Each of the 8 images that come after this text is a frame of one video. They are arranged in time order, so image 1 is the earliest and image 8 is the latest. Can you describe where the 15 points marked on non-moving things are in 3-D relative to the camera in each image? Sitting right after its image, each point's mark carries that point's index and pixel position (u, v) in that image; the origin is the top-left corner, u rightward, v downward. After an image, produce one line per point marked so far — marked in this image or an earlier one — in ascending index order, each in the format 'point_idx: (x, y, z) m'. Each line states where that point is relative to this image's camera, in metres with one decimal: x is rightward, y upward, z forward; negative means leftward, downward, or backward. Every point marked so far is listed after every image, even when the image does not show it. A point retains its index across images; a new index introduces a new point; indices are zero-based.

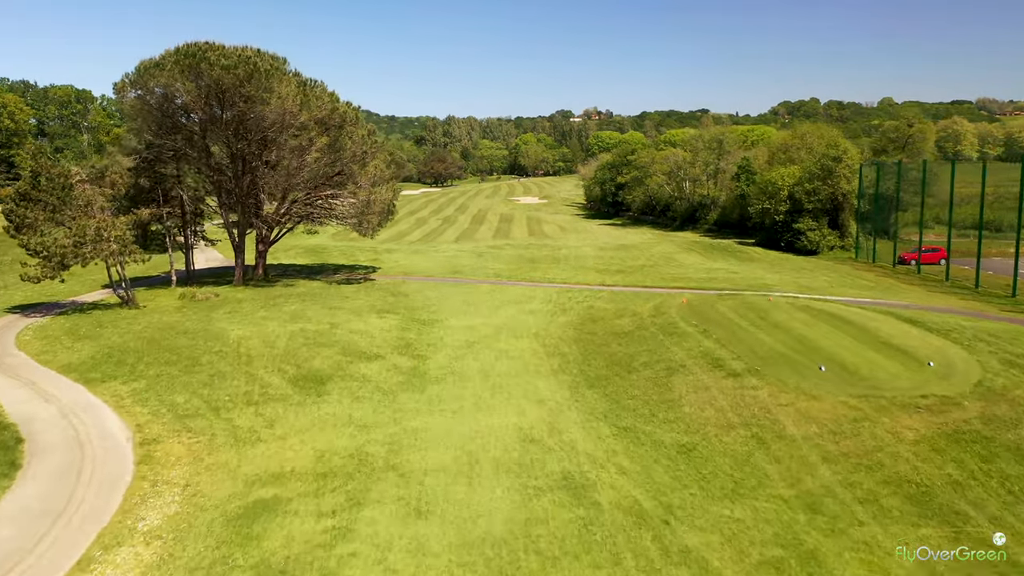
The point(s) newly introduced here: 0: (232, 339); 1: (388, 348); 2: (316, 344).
0: (-7.0, -1.3, +19.5) m
1: (-3.1, -1.5, +19.4) m
2: (-4.8, -1.4, +19.1) m
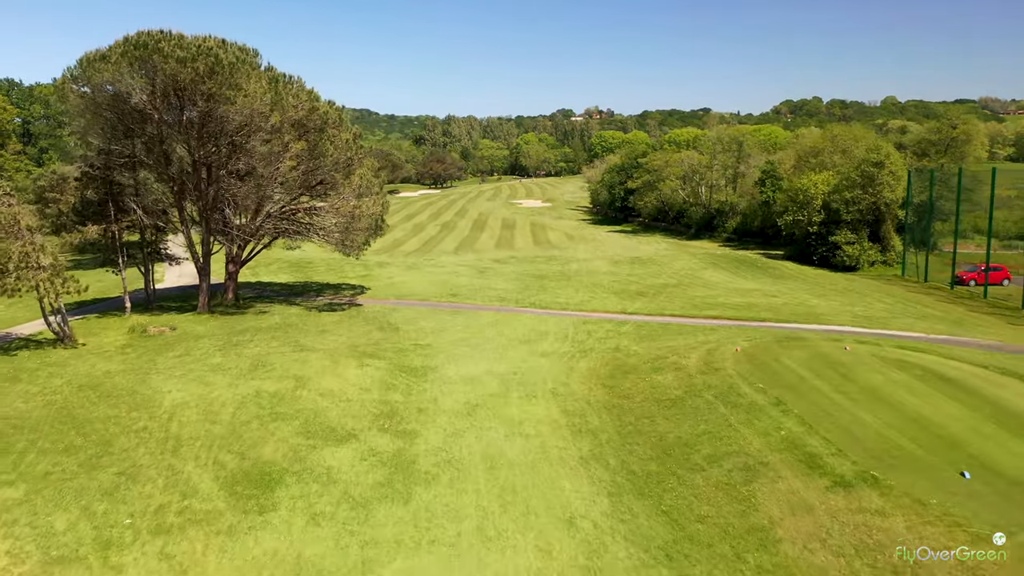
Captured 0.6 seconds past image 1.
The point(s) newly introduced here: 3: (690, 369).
0: (-6.8, -2.4, +15.1) m
1: (-2.8, -2.6, +15.0) m
2: (-4.6, -2.5, +14.7) m
3: (+3.9, -1.8, +16.9) m
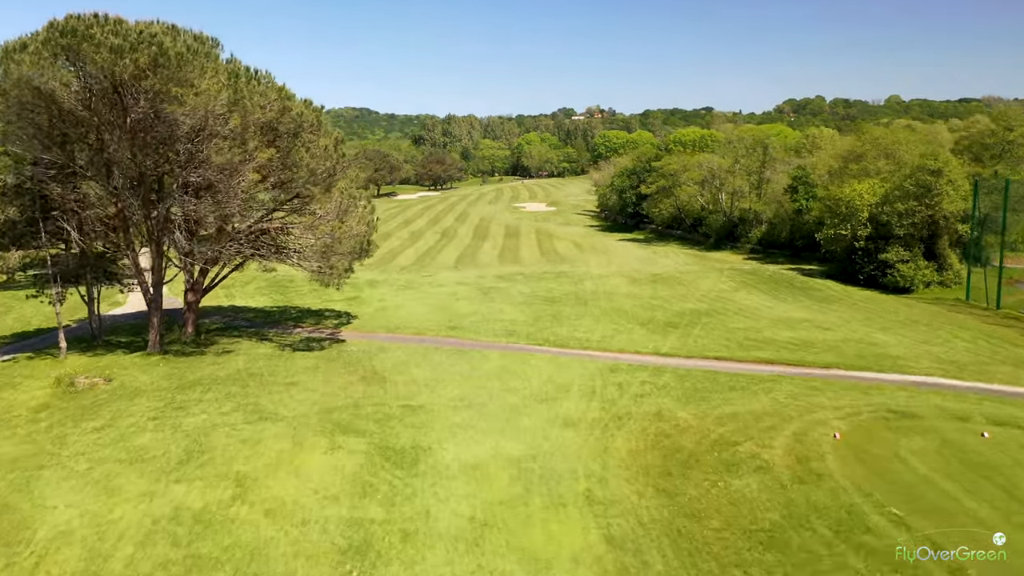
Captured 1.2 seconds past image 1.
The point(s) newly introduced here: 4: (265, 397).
0: (-6.4, -3.5, +10.4) m
1: (-2.5, -3.7, +10.3) m
2: (-4.2, -3.6, +10.1) m
3: (+4.2, -2.9, +12.3) m
4: (-6.0, -2.6, +18.7) m
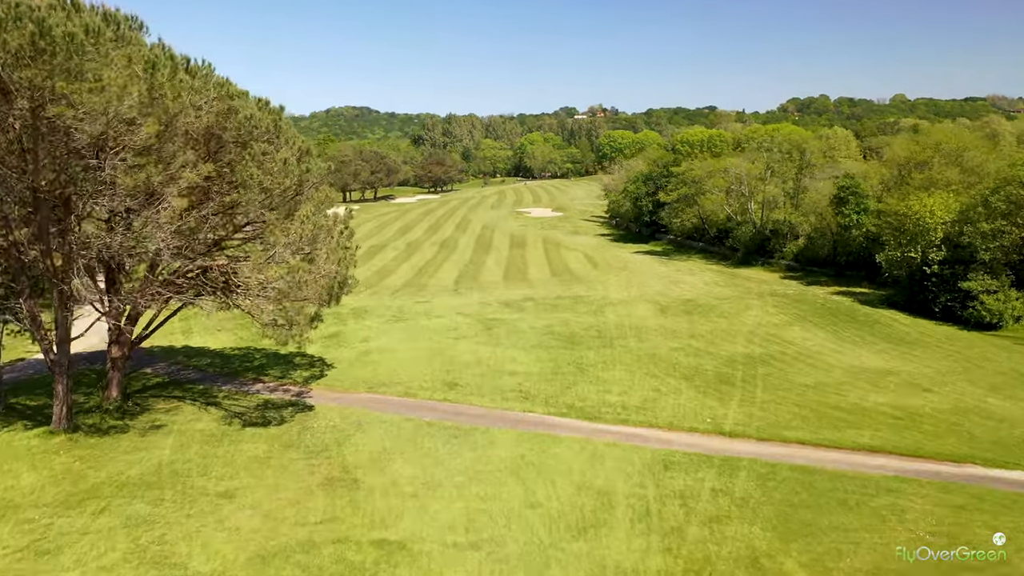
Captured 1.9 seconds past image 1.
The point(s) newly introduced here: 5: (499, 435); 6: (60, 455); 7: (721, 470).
0: (-6.1, -4.8, +4.8) m
1: (-2.1, -5.1, +4.7) m
2: (-3.9, -5.0, +4.4) m
3: (+4.6, -4.3, +6.6) m
4: (-5.6, -4.0, +13.0) m
5: (-0.3, -3.4, +18.0) m
6: (-9.8, -3.6, +16.6) m
7: (+4.2, -3.7, +15.7) m
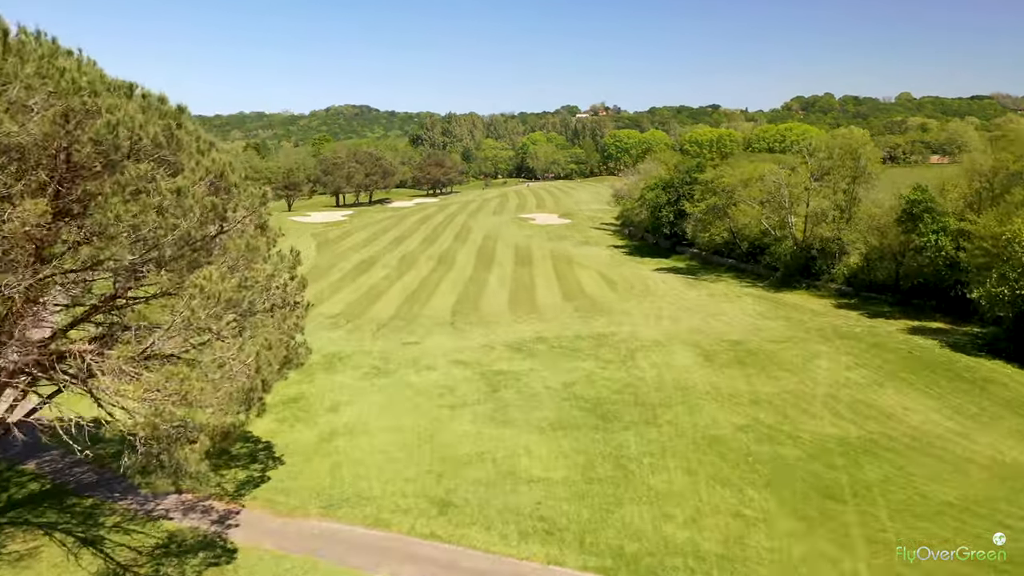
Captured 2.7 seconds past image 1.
0: (-5.8, -6.4, -1.8) m
1: (-1.8, -6.6, -1.9) m
2: (-3.5, -6.5, -2.1) m
3: (+4.9, -5.9, +0.1) m
4: (-5.3, -5.6, +6.5) m
5: (0.0, -4.9, +11.4) m
6: (-9.4, -5.1, +10.0) m
7: (+4.6, -5.2, +9.1) m
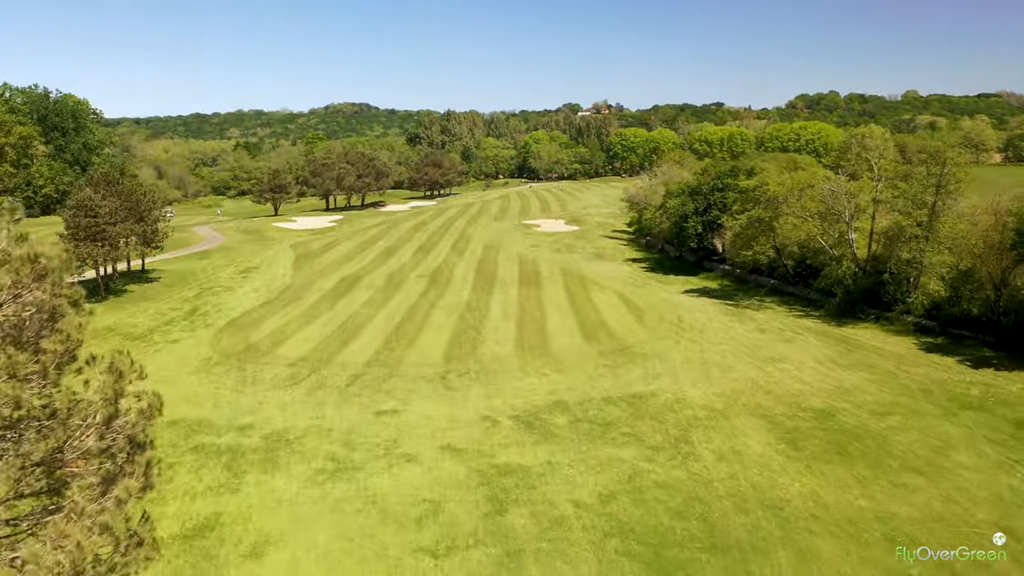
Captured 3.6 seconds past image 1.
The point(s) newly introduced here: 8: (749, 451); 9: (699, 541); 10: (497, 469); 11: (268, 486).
0: (-5.5, -8.0, -9.3) m
1: (-1.6, -8.2, -9.4) m
2: (-3.3, -8.1, -9.6) m
3: (+5.2, -7.4, -7.5) m
4: (-5.0, -7.1, -1.0) m
5: (+0.3, -6.5, +3.9) m
6: (-9.2, -6.7, +2.5) m
7: (+4.8, -6.8, +1.6) m
8: (+6.0, -4.1, +19.7) m
9: (+3.6, -4.8, +14.9) m
10: (-0.4, -4.3, +18.7) m
11: (-5.6, -4.5, +17.7) m
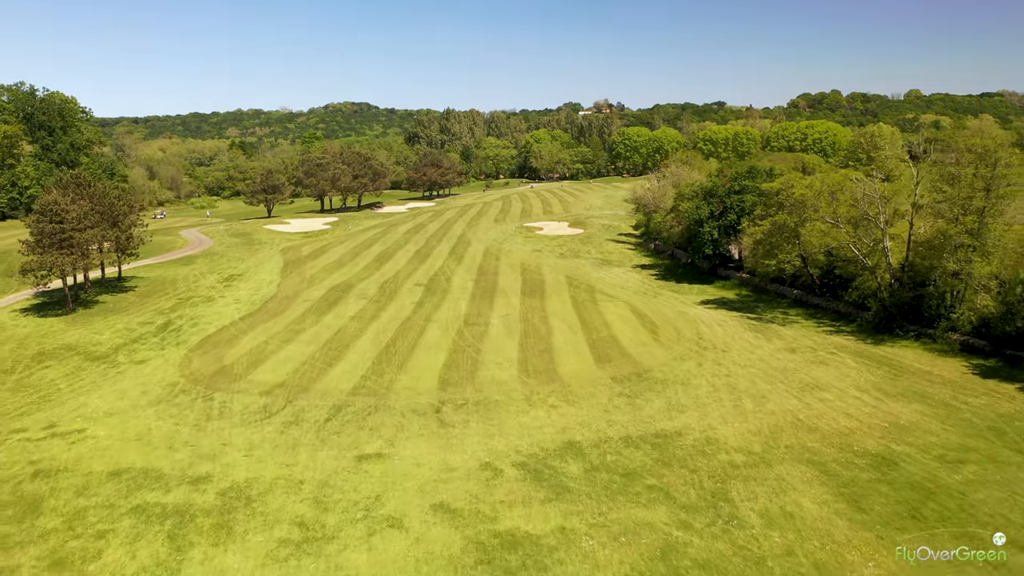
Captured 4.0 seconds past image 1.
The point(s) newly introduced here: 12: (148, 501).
0: (-5.4, -8.6, -12.6) m
1: (-1.5, -8.8, -12.8) m
2: (-3.2, -8.7, -13.0) m
3: (+5.3, -8.1, -10.8) m
4: (-4.9, -7.7, -4.4) m
5: (+0.4, -7.1, +0.5) m
6: (-9.1, -7.3, -0.8) m
7: (+4.9, -7.4, -1.8) m
8: (+6.1, -4.7, +16.3) m
9: (+3.7, -5.4, +11.6) m
10: (-0.2, -4.9, +15.4) m
11: (-5.5, -5.1, +14.3) m
12: (-7.9, -4.6, +16.8) m
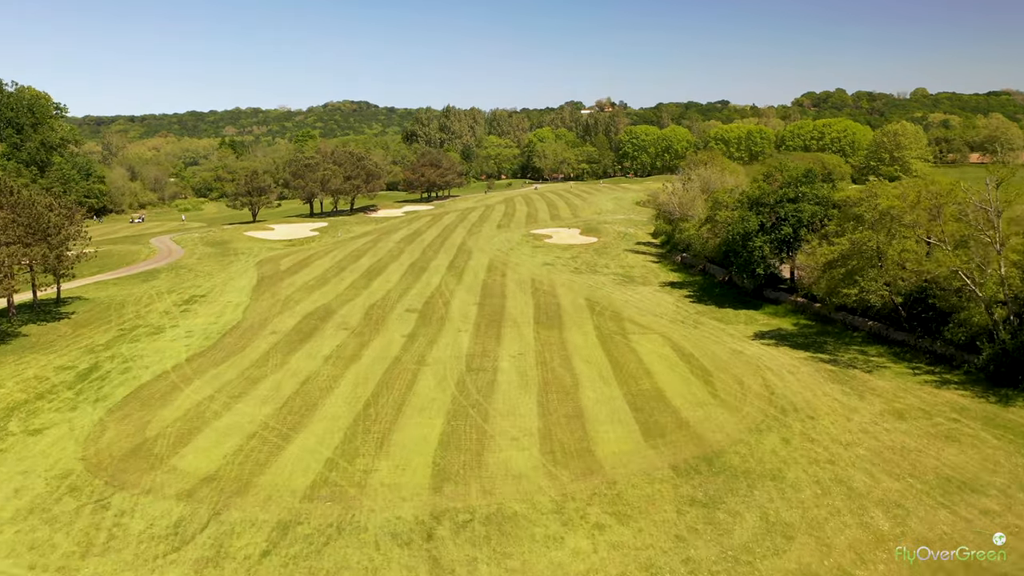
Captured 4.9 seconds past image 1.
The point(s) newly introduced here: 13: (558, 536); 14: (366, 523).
0: (-4.8, -10.0, -20.1) m
1: (-0.9, -10.2, -20.3) m
2: (-2.6, -10.1, -20.5) m
3: (+5.8, -9.5, -18.3) m
4: (-4.4, -9.1, -11.9) m
5: (+0.9, -8.5, -7.0) m
6: (-8.5, -8.6, -8.4) m
7: (+5.5, -8.8, -9.3) m
8: (+6.7, -6.0, +8.8) m
9: (+4.2, -6.8, +4.0) m
10: (+0.3, -6.2, +7.9) m
11: (-4.9, -6.4, +6.8) m
12: (-7.4, -6.0, +9.3) m
13: (+0.9, -5.0, +15.8) m
14: (-3.1, -4.9, +16.6) m
